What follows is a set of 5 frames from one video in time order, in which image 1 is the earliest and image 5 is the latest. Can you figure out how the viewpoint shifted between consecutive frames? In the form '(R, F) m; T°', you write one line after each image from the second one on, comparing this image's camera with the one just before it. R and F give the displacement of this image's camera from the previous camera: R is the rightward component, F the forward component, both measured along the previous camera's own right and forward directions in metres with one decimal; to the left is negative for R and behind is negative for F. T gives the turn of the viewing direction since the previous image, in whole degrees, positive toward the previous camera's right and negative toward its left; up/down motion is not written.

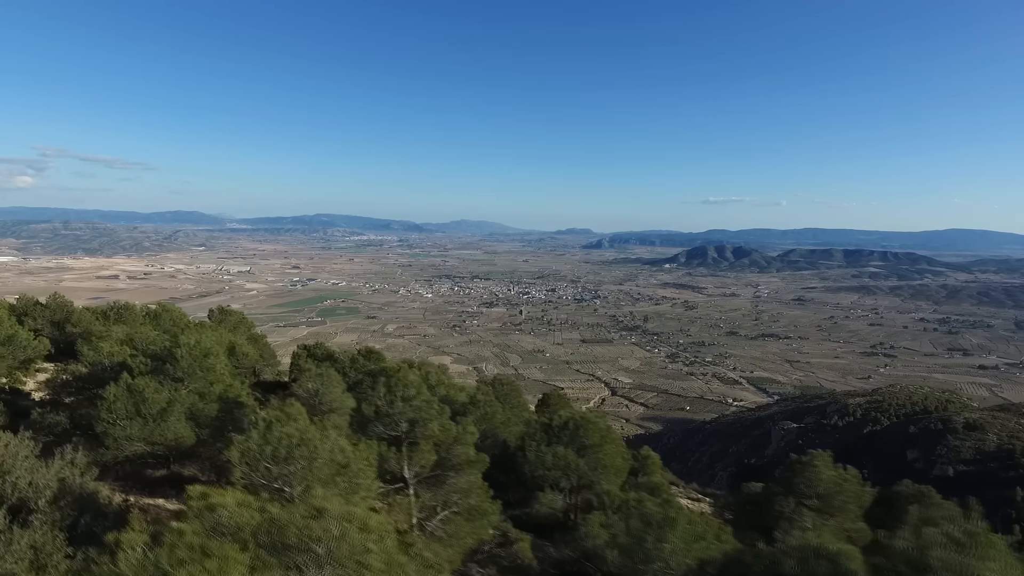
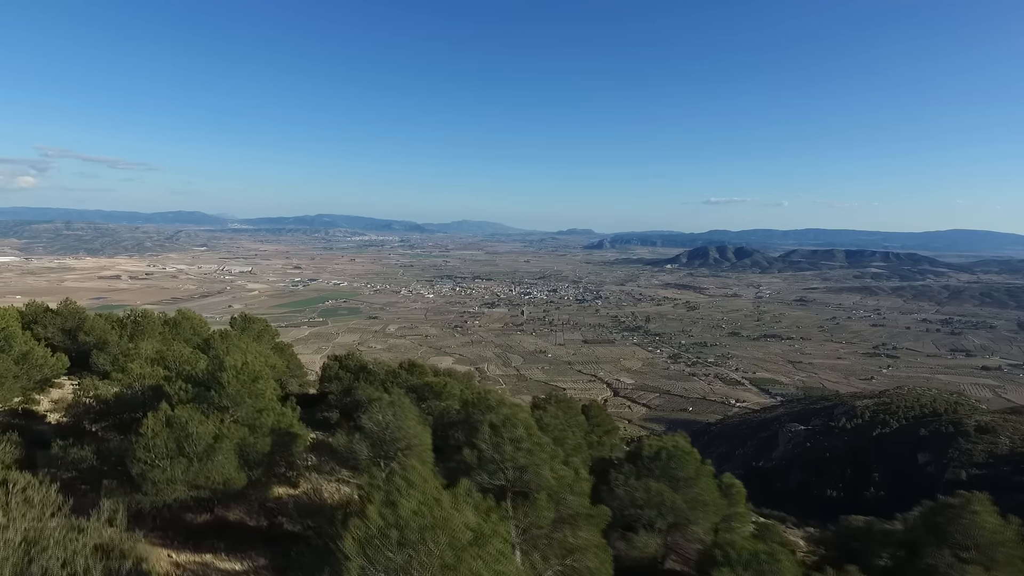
(-0.1, 0.0) m; 0°
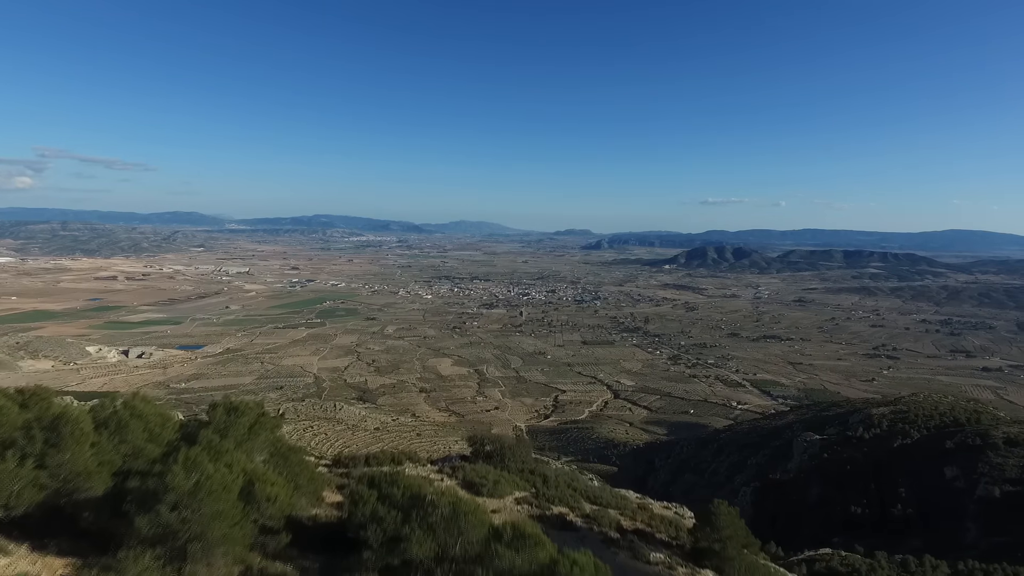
(-0.3, +0.1) m; 0°
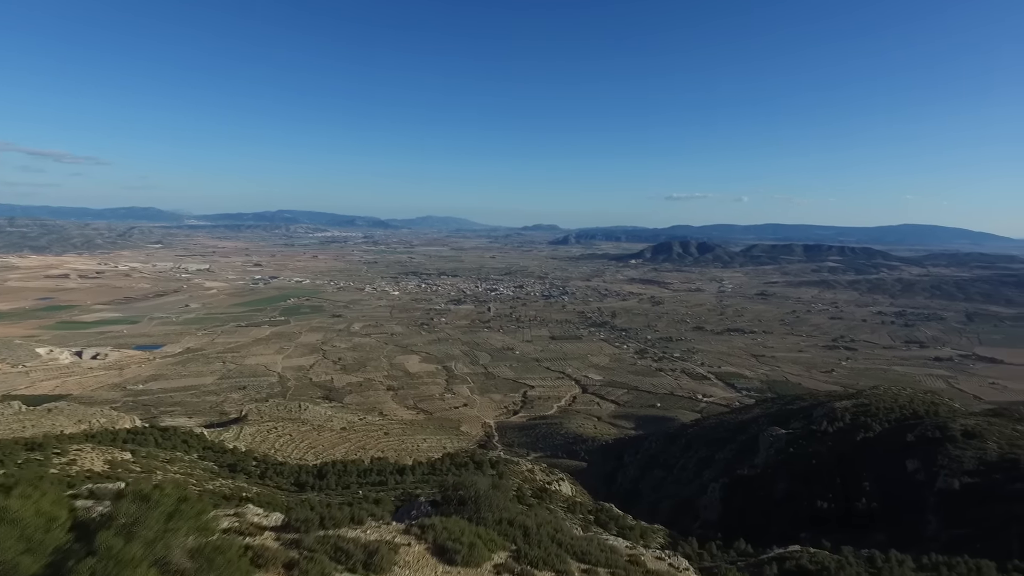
(+0.3, +1.3) m; +4°
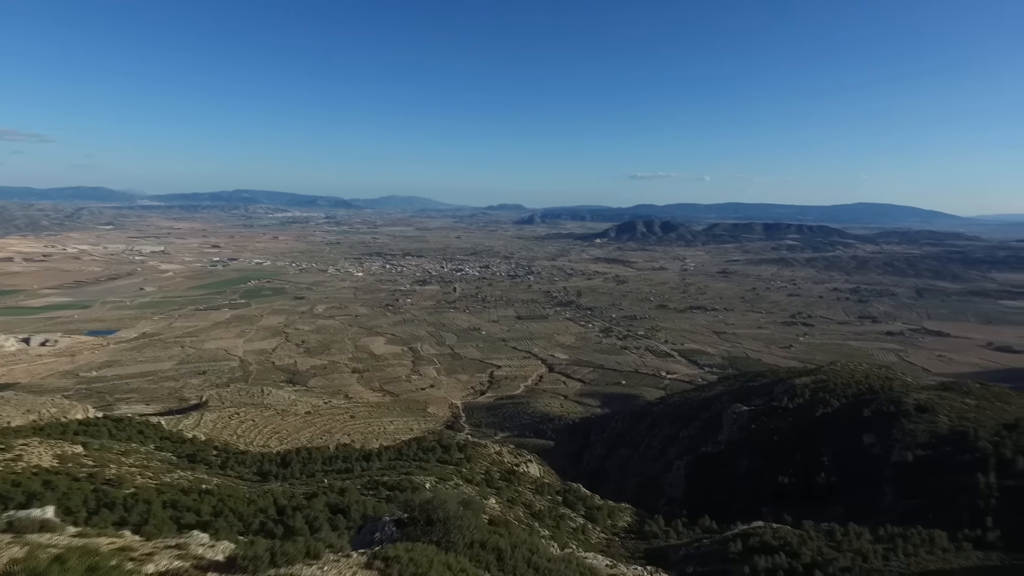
(+0.2, +1.2) m; +4°
